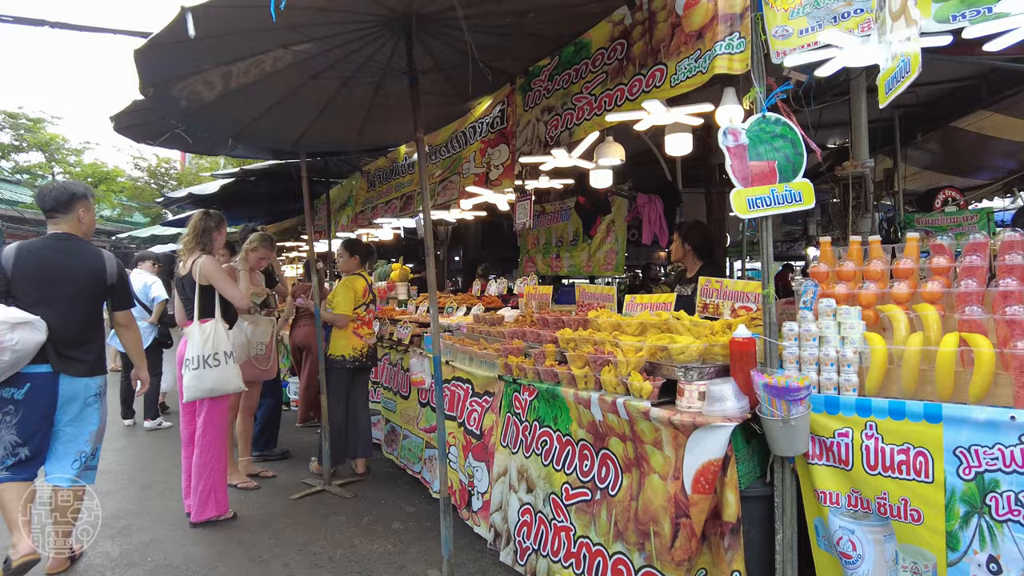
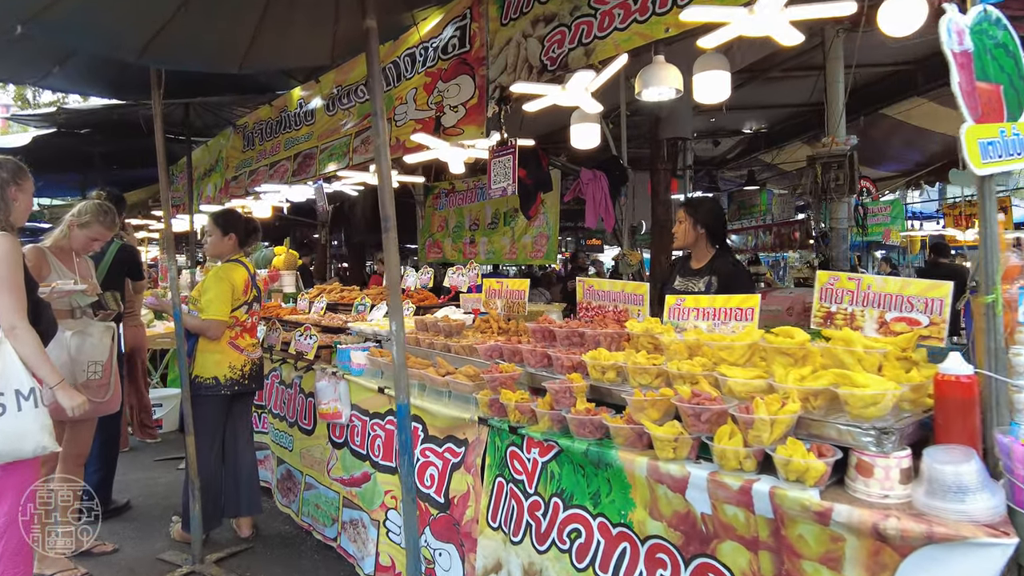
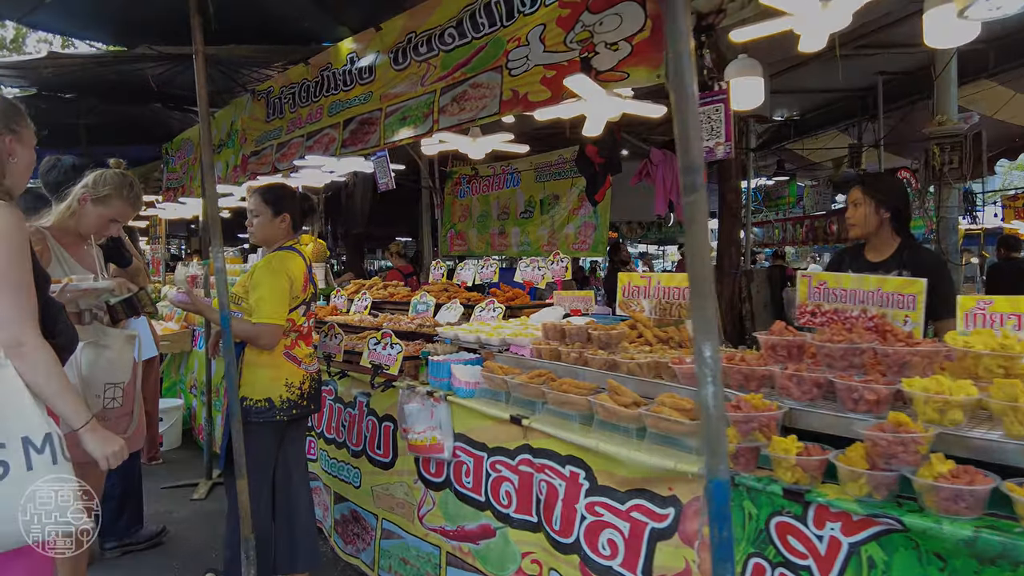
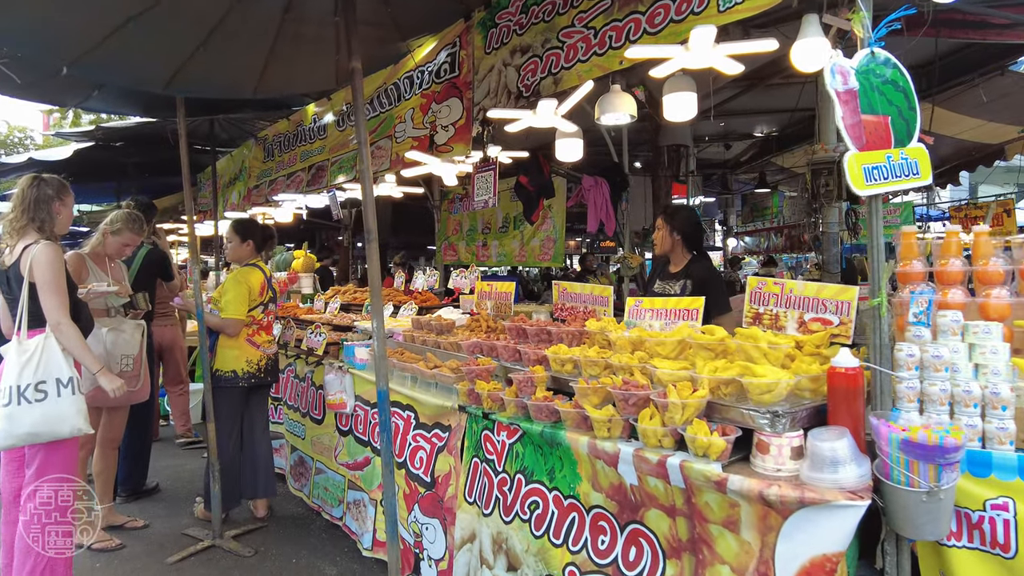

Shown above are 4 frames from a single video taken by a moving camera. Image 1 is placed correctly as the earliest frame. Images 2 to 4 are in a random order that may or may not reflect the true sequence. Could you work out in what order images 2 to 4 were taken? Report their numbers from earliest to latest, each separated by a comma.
4, 2, 3
